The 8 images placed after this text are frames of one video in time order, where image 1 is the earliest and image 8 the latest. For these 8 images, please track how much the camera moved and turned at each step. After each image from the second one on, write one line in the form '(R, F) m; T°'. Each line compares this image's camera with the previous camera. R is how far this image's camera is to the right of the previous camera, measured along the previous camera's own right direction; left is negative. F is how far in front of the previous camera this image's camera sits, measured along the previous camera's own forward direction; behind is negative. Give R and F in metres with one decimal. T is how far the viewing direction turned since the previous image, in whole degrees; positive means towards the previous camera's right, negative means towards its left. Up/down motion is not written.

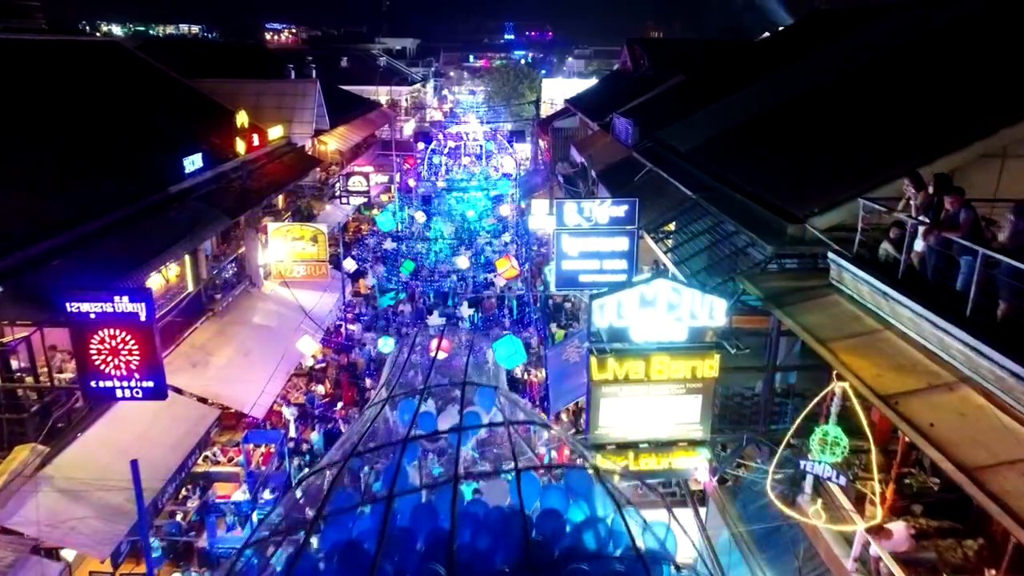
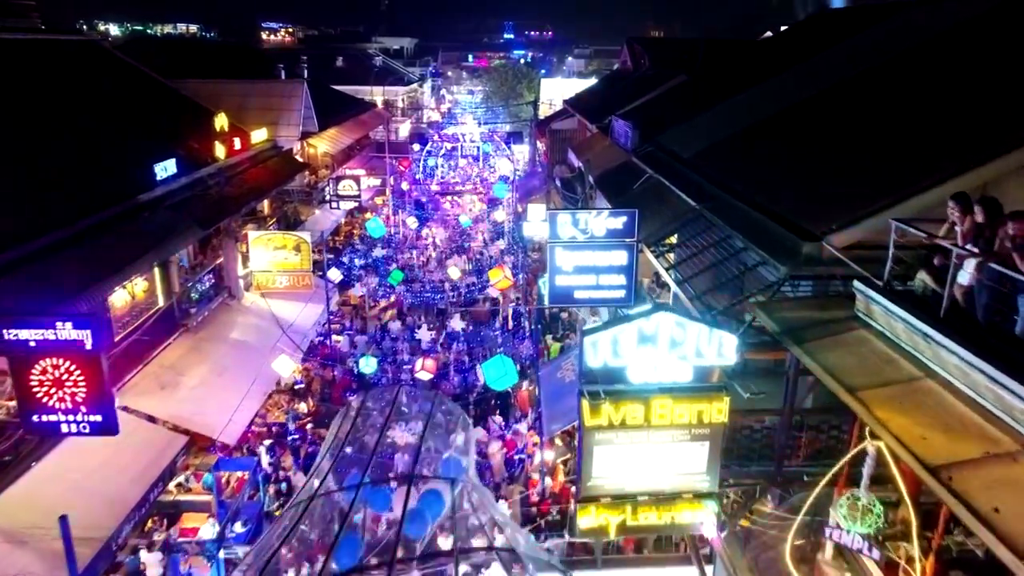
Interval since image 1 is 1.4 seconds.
(+0.1, +0.7) m; 0°
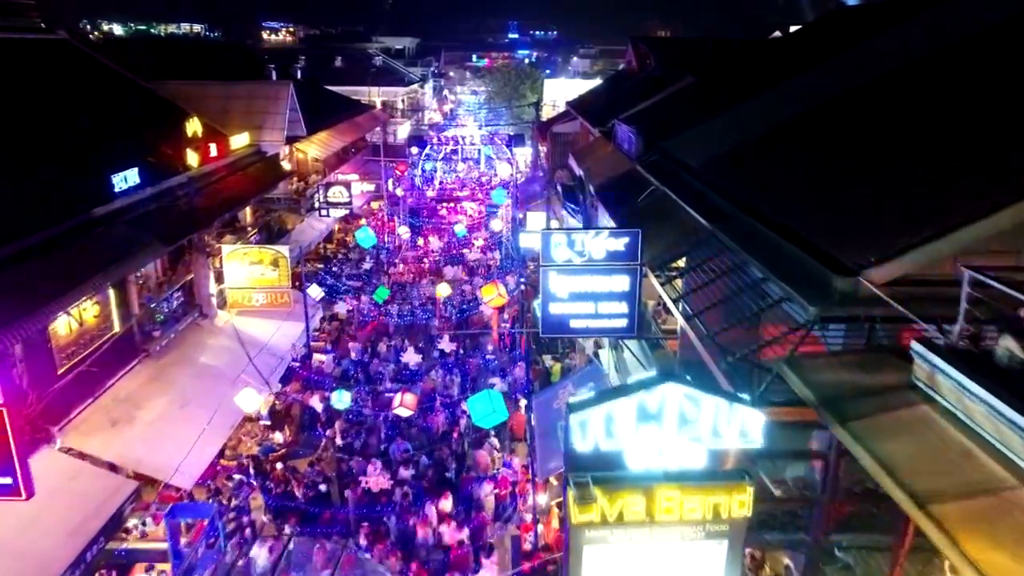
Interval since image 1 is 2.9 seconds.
(+0.2, +1.1) m; 0°
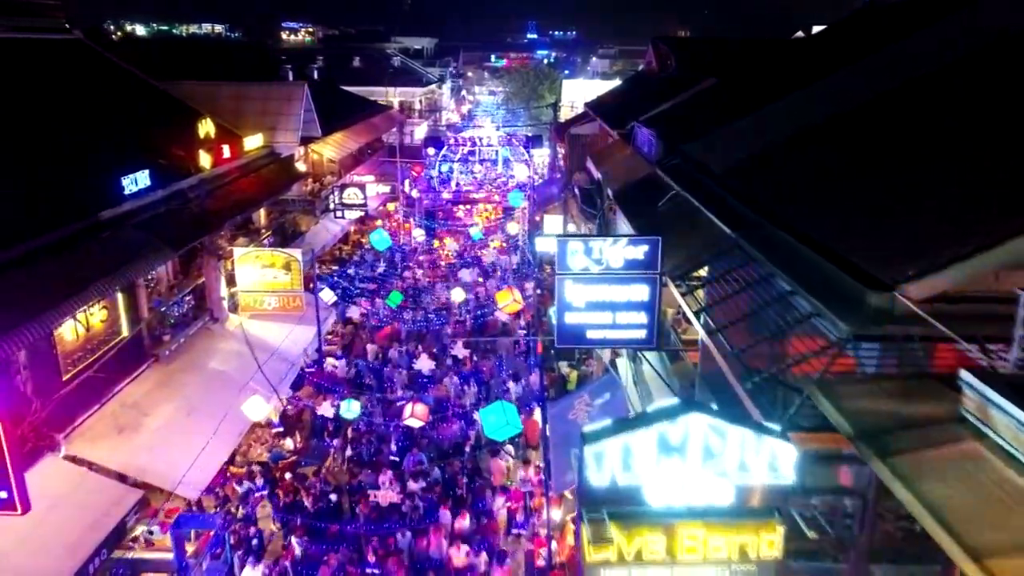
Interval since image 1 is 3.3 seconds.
(0.0, +0.3) m; -1°
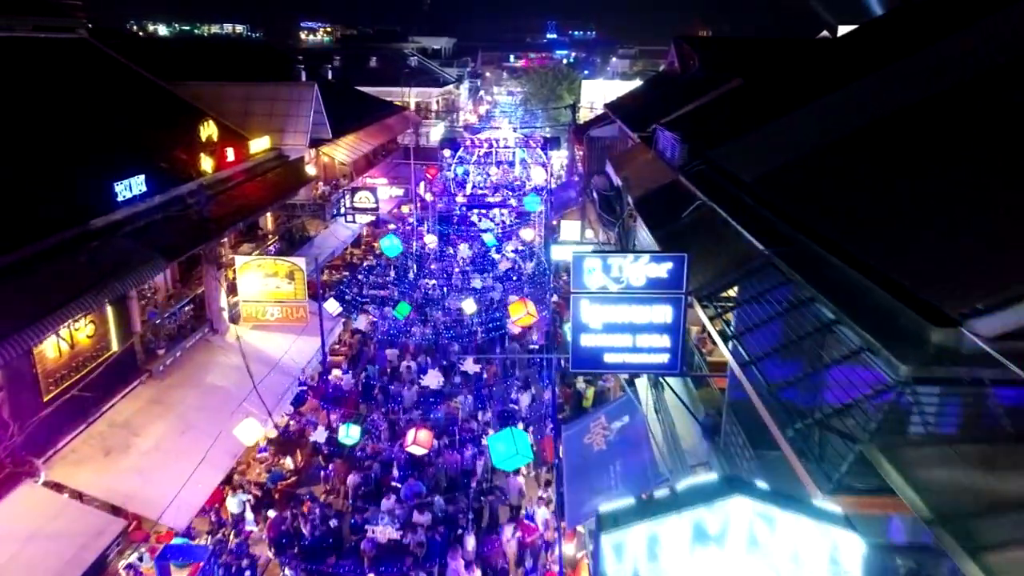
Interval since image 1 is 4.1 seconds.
(+0.1, +0.7) m; -1°
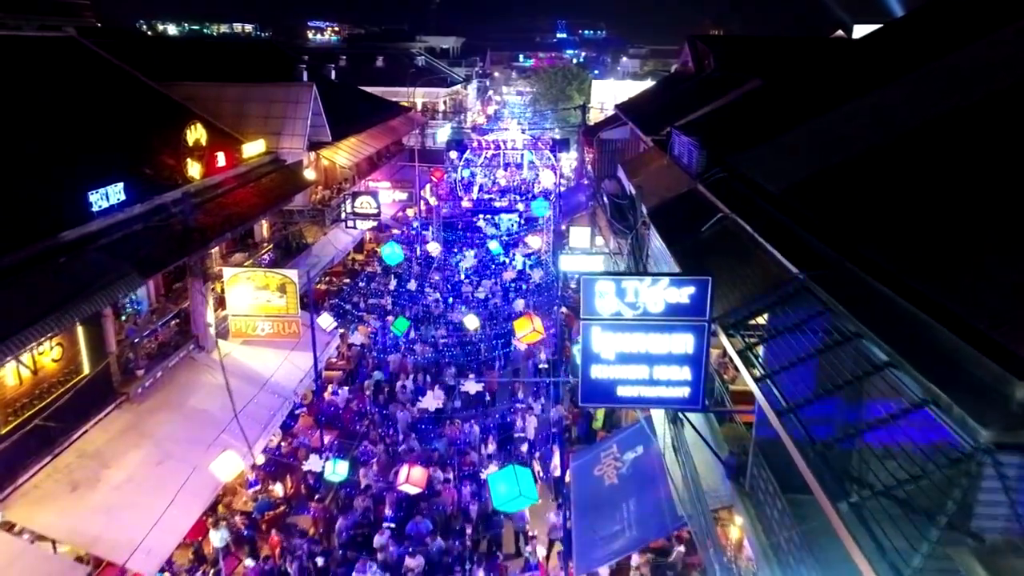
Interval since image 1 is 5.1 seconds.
(+0.1, +0.8) m; -1°
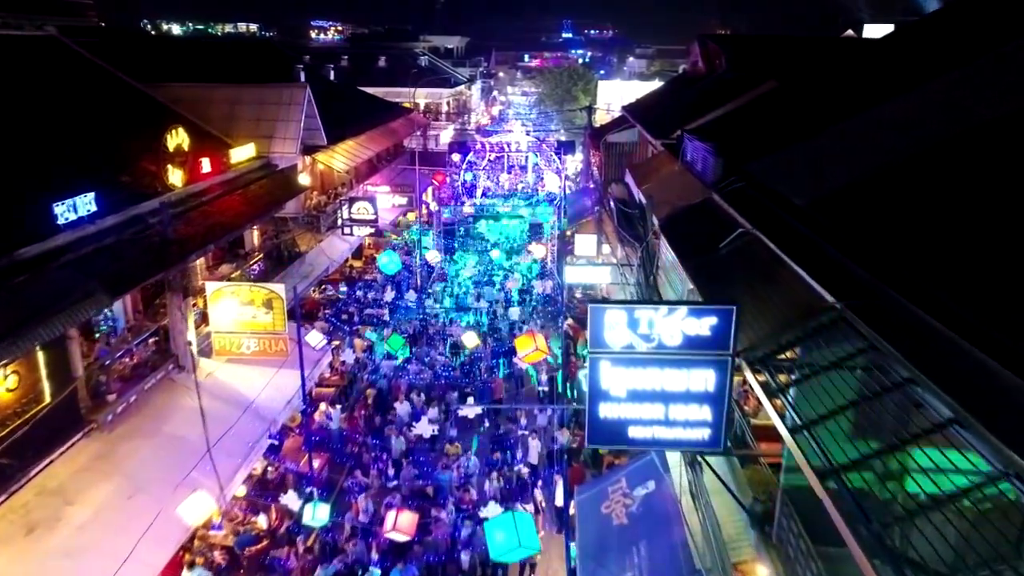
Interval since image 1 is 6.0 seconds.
(+0.1, +0.8) m; 0°
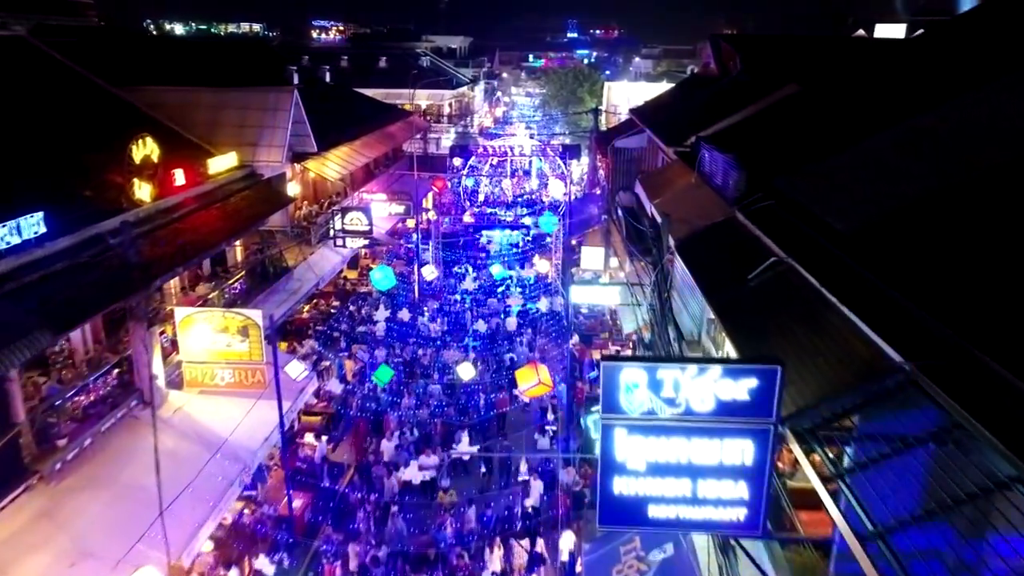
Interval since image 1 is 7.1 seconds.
(+0.1, +1.0) m; 0°
